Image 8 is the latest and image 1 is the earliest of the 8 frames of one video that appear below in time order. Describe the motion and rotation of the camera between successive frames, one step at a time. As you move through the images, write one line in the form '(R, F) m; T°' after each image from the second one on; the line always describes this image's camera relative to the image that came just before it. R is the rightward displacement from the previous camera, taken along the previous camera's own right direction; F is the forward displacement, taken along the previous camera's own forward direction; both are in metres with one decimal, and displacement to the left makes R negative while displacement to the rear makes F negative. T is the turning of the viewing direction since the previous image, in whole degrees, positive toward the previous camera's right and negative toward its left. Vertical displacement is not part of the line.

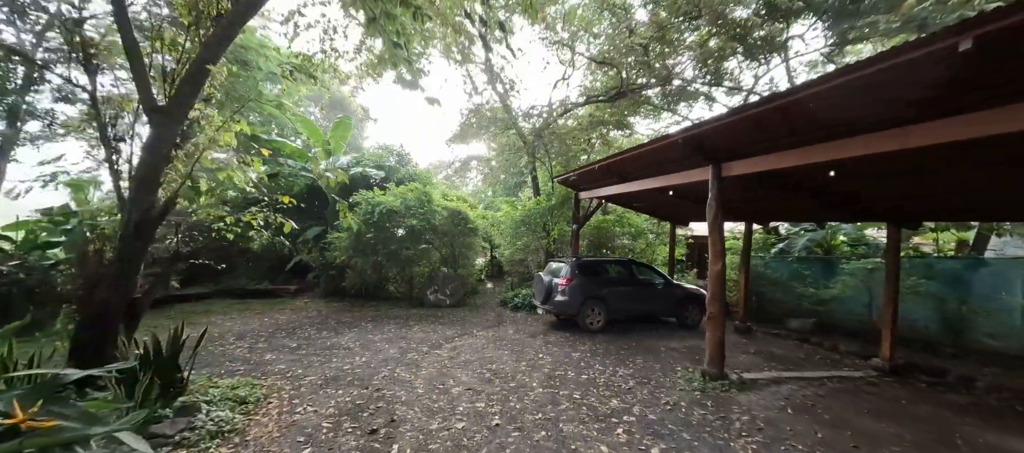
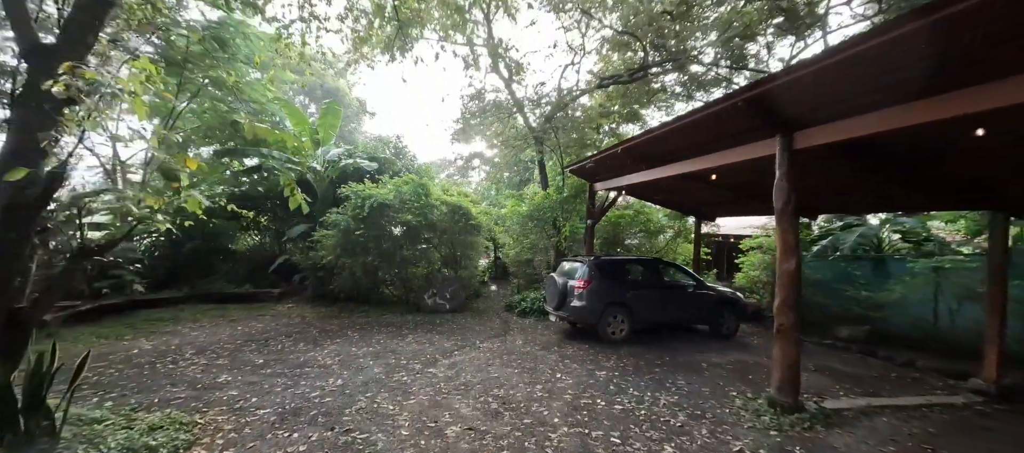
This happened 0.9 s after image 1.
(-0.1, +1.0) m; 0°
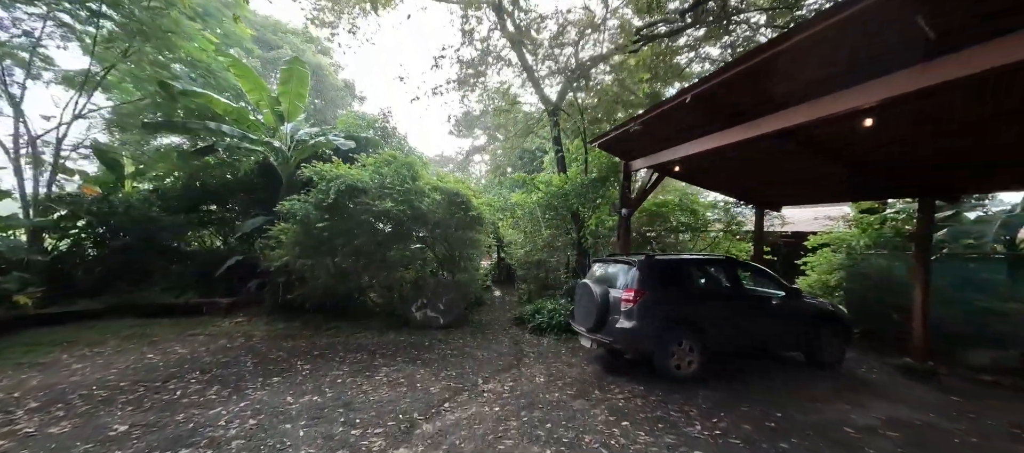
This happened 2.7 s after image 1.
(-0.2, +1.8) m; 0°
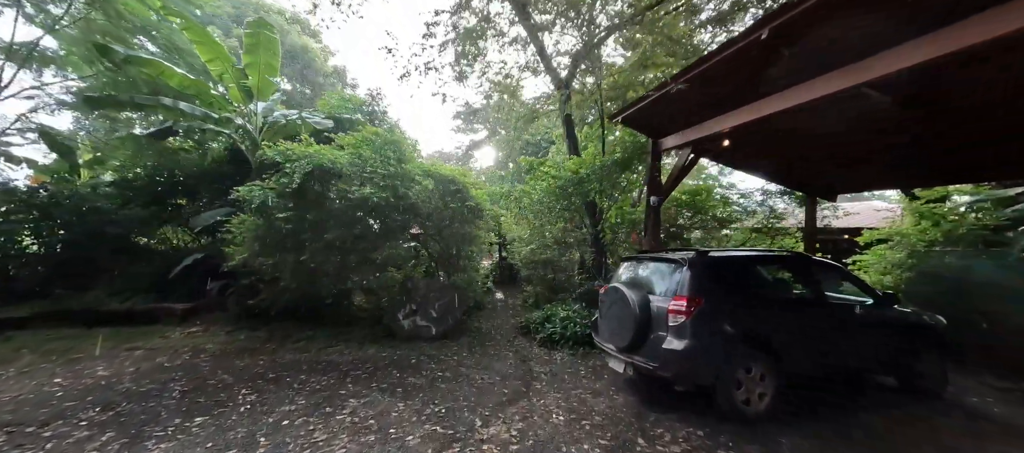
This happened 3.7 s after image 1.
(-0.1, +1.1) m; 0°
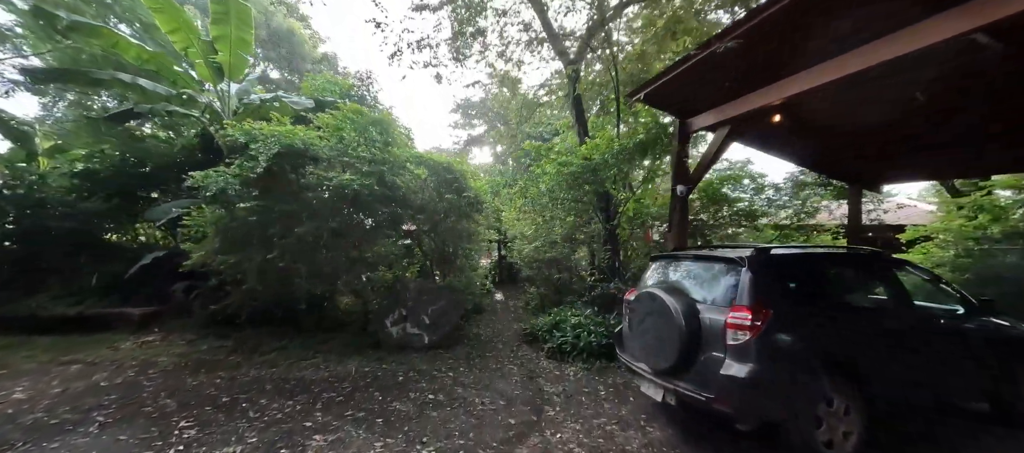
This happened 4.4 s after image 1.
(-0.1, +0.7) m; 0°
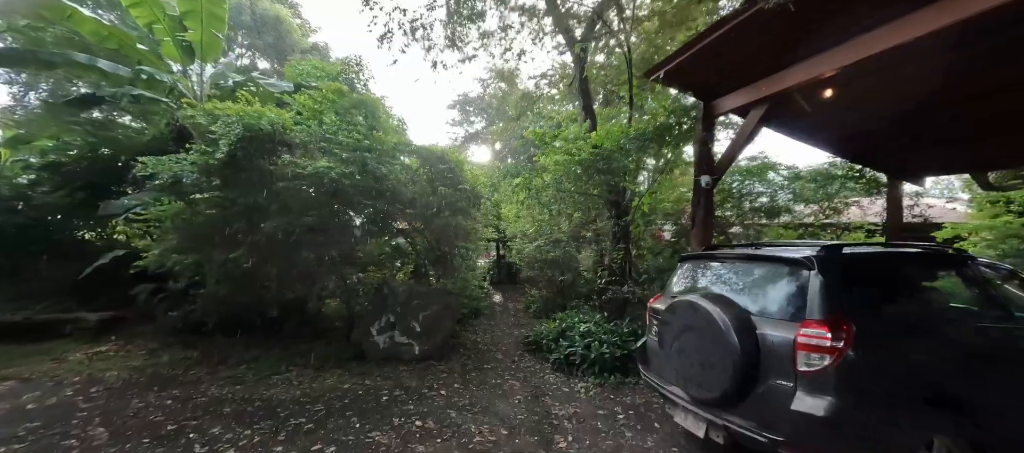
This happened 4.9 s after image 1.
(0.0, +0.5) m; 0°
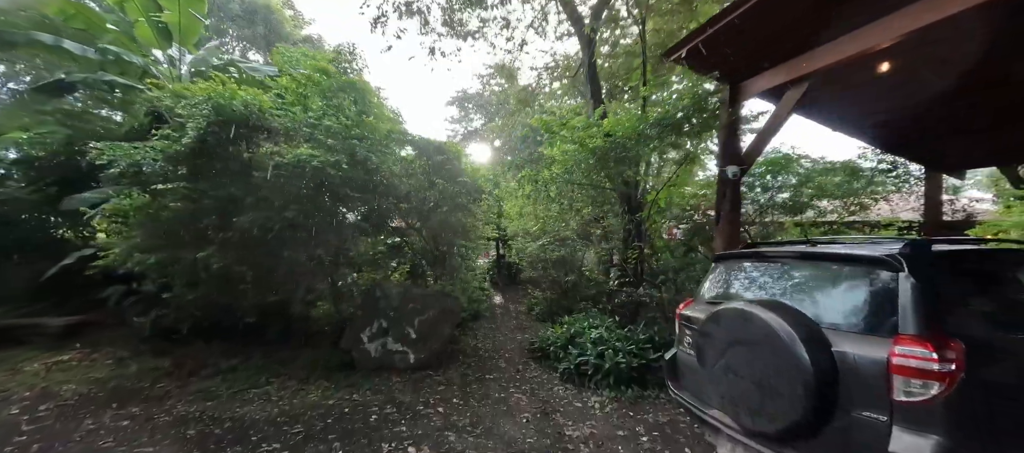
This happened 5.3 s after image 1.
(-0.1, +0.4) m; 0°
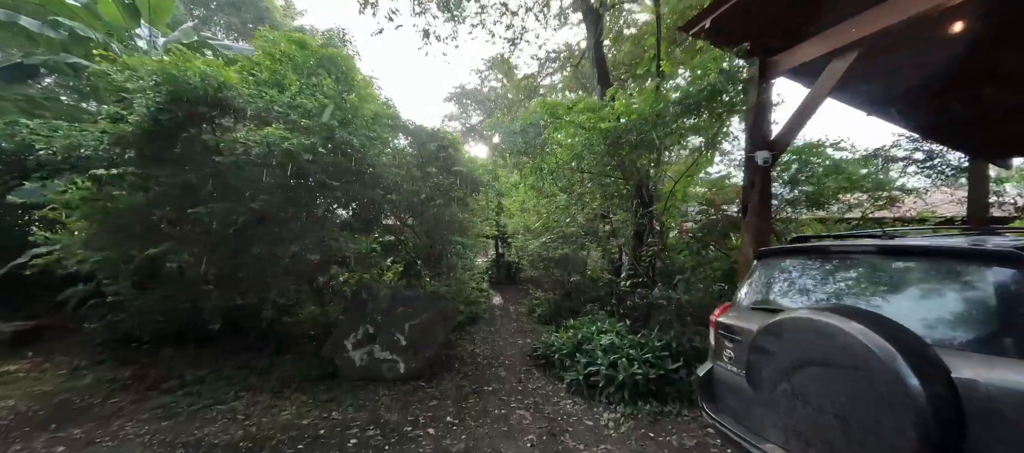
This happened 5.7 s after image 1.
(0.0, +0.4) m; 0°
